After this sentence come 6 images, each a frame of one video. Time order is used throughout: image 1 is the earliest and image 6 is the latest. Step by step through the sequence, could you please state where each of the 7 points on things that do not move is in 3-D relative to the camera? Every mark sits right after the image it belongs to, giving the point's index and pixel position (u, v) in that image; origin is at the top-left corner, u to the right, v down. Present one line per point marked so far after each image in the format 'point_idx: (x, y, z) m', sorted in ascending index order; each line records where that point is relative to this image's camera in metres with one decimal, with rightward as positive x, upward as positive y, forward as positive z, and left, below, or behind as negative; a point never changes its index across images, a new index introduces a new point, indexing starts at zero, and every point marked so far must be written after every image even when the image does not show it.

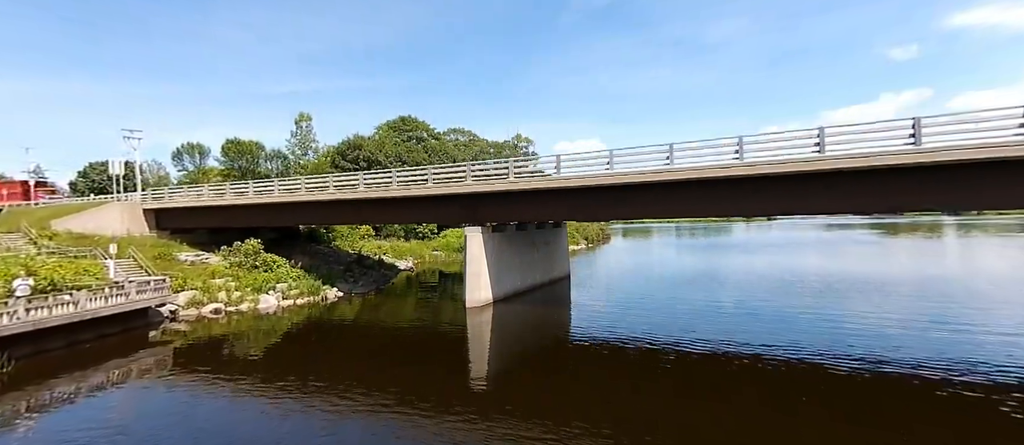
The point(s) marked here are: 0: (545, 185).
0: (+1.1, +1.4, +17.1) m
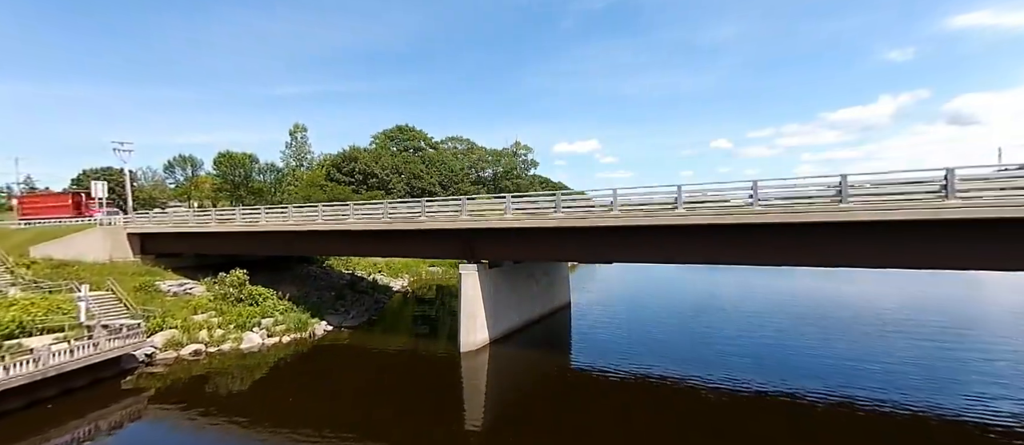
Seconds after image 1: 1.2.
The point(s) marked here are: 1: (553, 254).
0: (+1.0, 0.0, +16.0) m
1: (+1.4, -1.2, +16.6) m
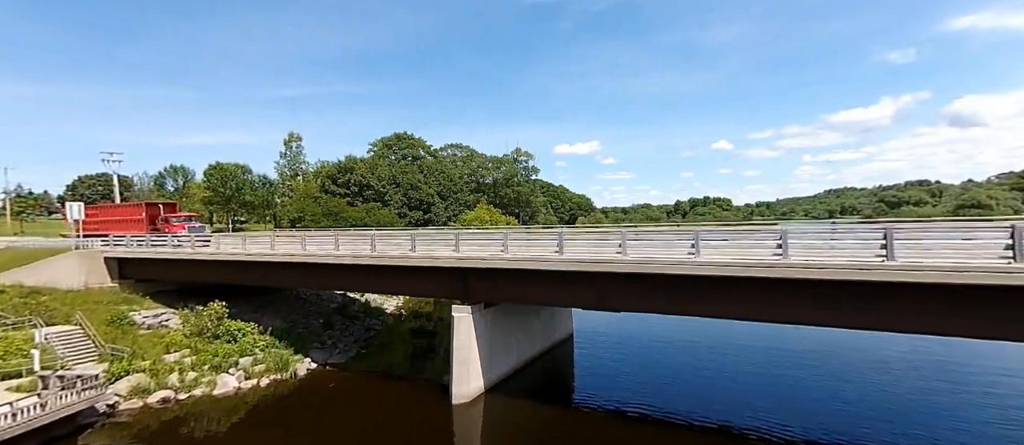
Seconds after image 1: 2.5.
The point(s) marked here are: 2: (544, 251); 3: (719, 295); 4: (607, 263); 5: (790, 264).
0: (+0.9, -1.3, +14.5) m
1: (+1.3, -2.5, +15.0) m
2: (+1.0, -0.9, +15.1) m
3: (+5.7, -2.0, +12.8) m
4: (+2.7, -1.2, +13.5) m
5: (+6.7, -1.0, +11.2) m
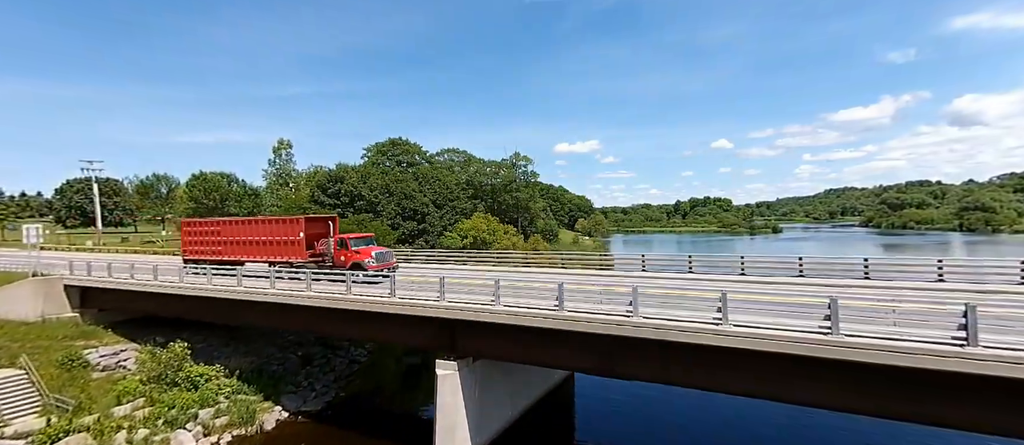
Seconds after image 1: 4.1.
0: (+0.6, -2.7, +12.4) m
1: (+1.1, -3.8, +12.9) m
2: (+0.7, -2.3, +13.0) m
3: (+5.5, -3.4, +10.7) m
4: (+2.5, -2.5, +11.4) m
5: (+6.4, -2.3, +9.1) m
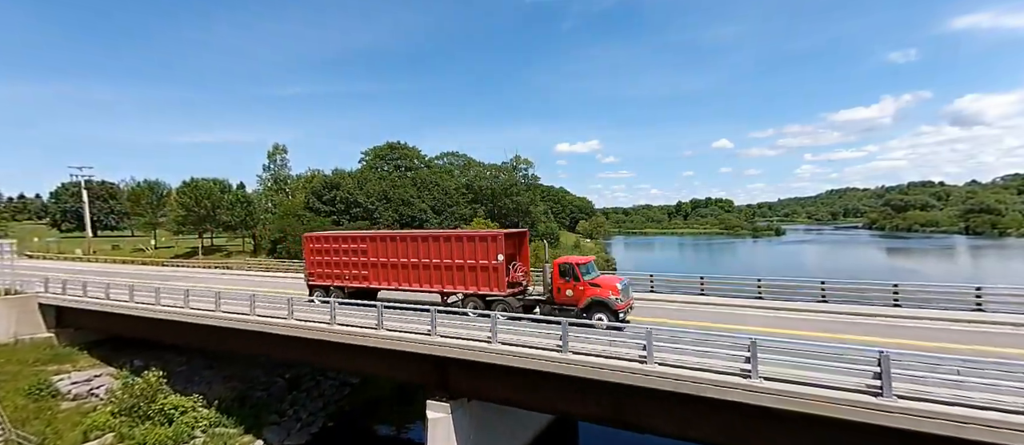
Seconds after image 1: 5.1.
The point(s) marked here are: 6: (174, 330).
0: (+0.6, -3.4, +11.1) m
1: (+1.1, -4.6, +11.6) m
2: (+0.7, -3.0, +11.7) m
3: (+5.4, -4.1, +9.3) m
4: (+2.5, -3.3, +10.1) m
5: (+6.4, -3.1, +7.8) m
6: (-14.4, -4.5, +19.6) m
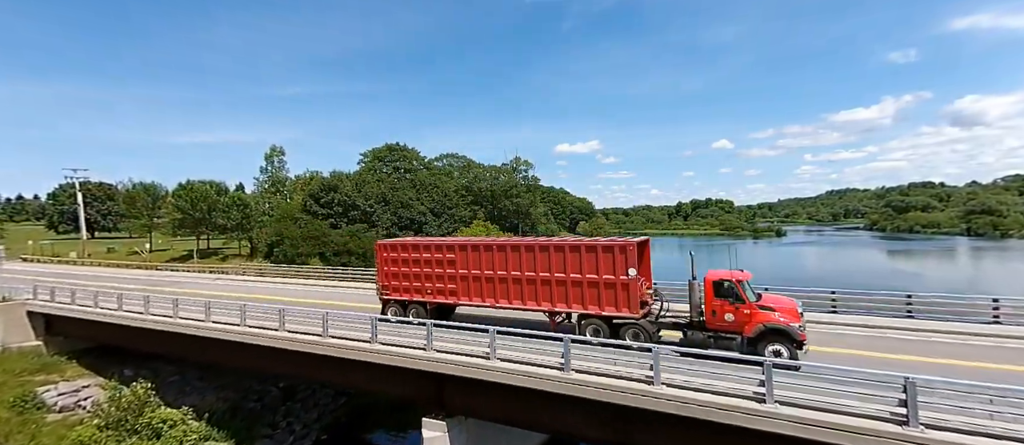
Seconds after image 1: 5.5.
0: (+0.6, -3.7, +10.5) m
1: (+1.0, -4.8, +11.0) m
2: (+0.7, -3.3, +11.1) m
3: (+5.4, -4.4, +8.8) m
4: (+2.5, -3.5, +9.6) m
5: (+6.4, -3.3, +7.2) m
6: (-14.4, -4.8, +19.1) m
